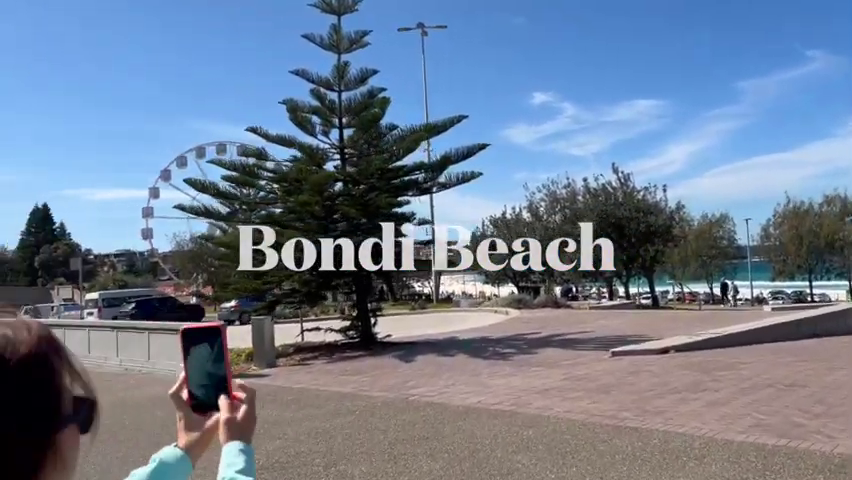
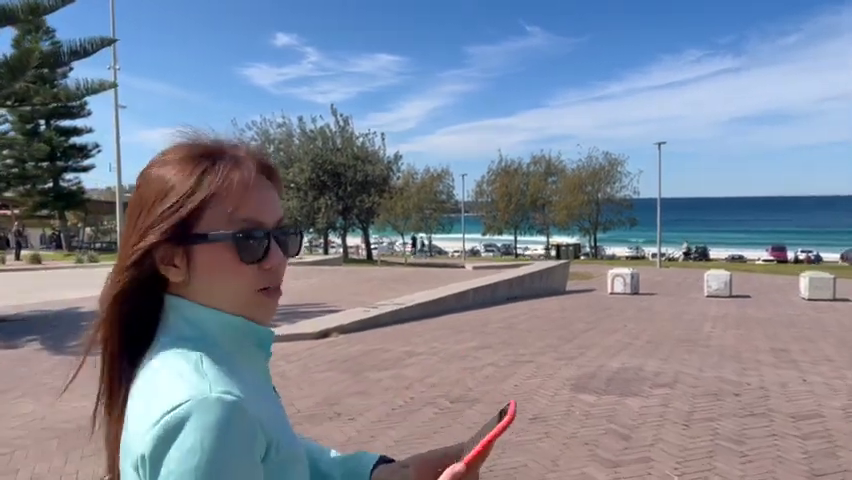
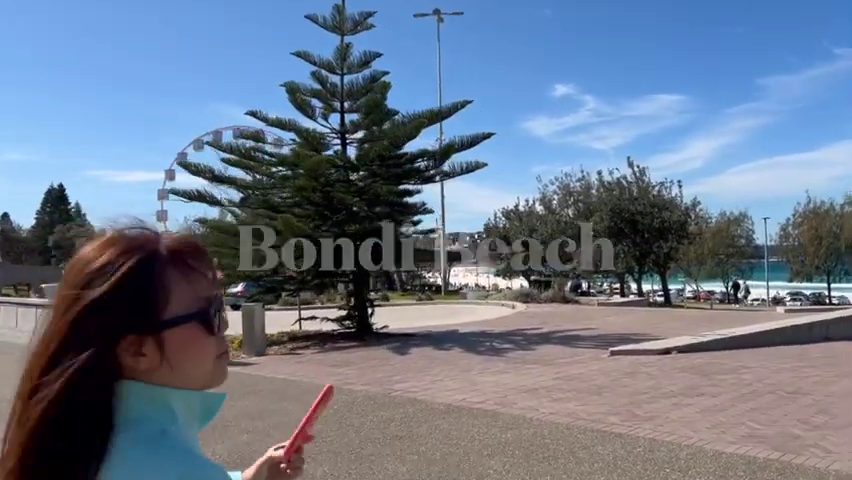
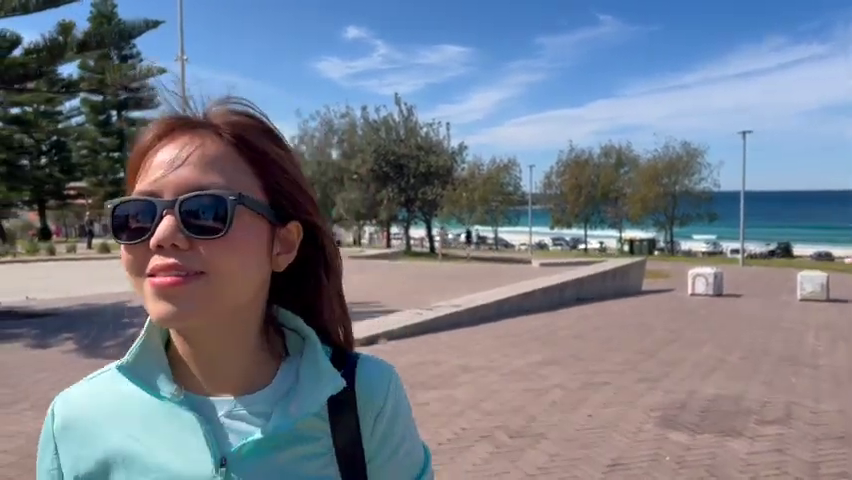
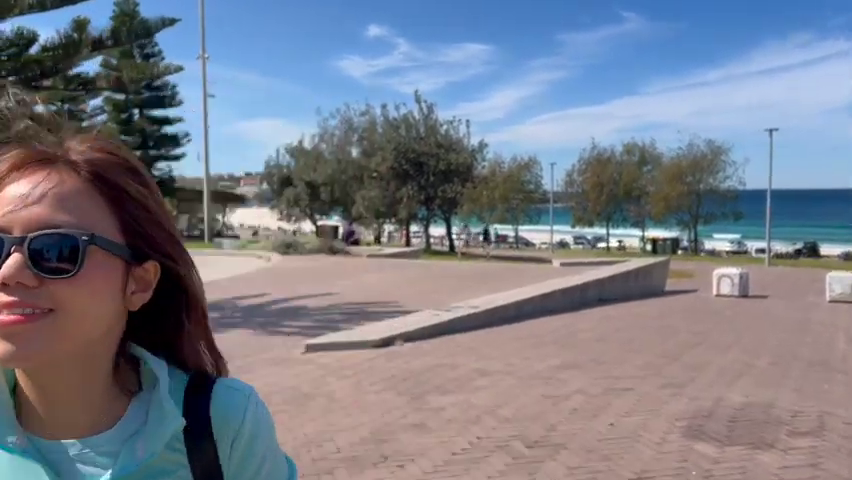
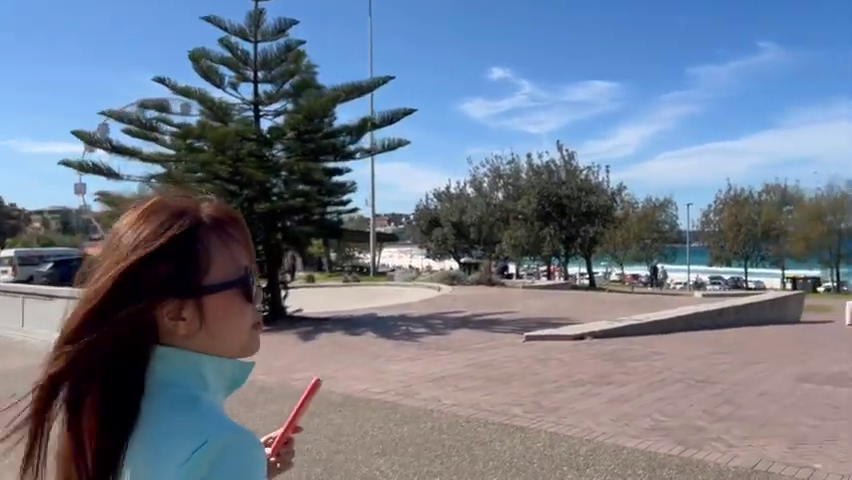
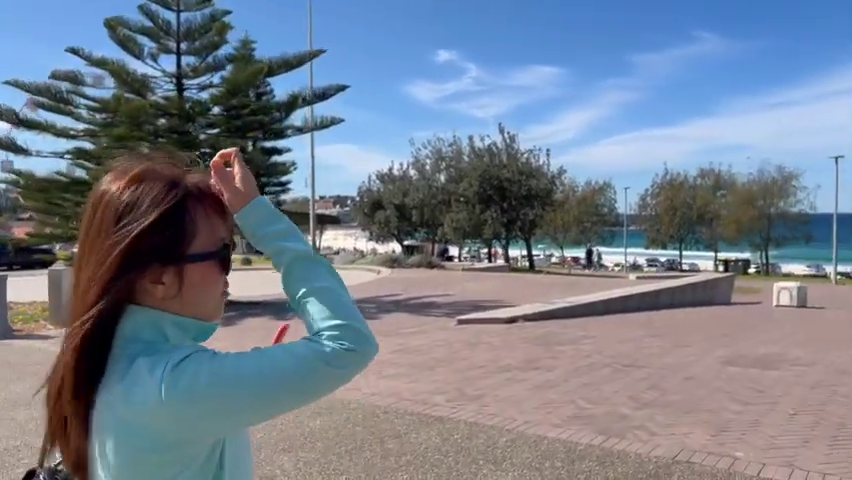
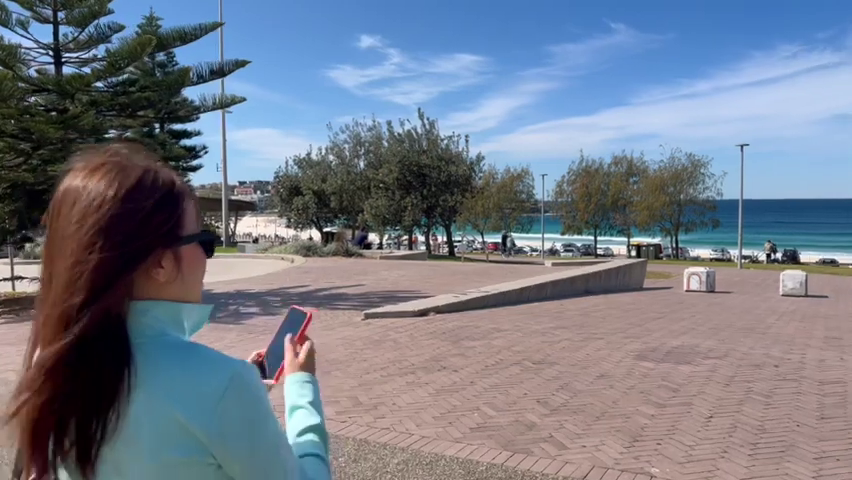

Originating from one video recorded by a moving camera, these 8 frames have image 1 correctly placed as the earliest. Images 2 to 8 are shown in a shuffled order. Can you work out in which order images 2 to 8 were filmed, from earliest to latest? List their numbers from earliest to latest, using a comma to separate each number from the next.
3, 6, 7, 8, 2, 4, 5
